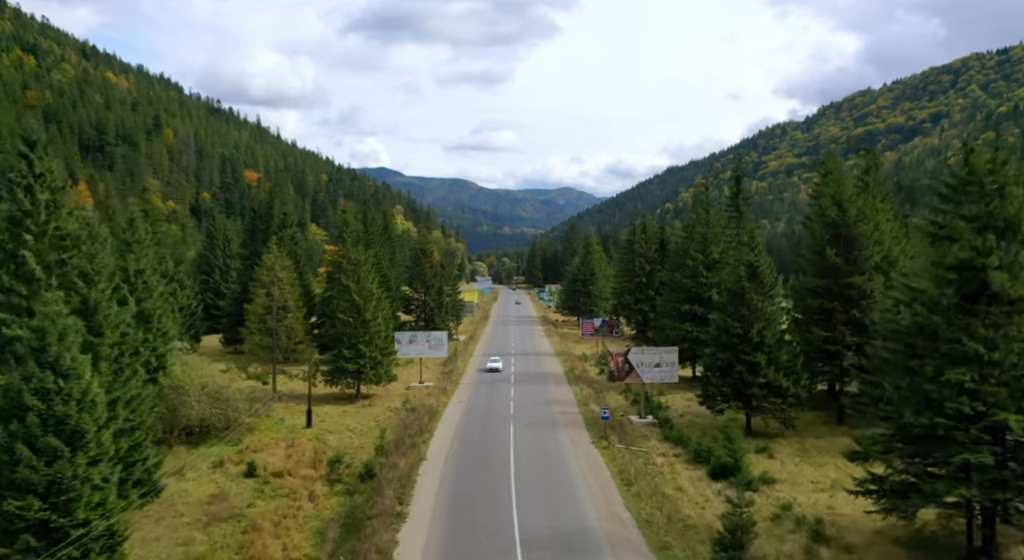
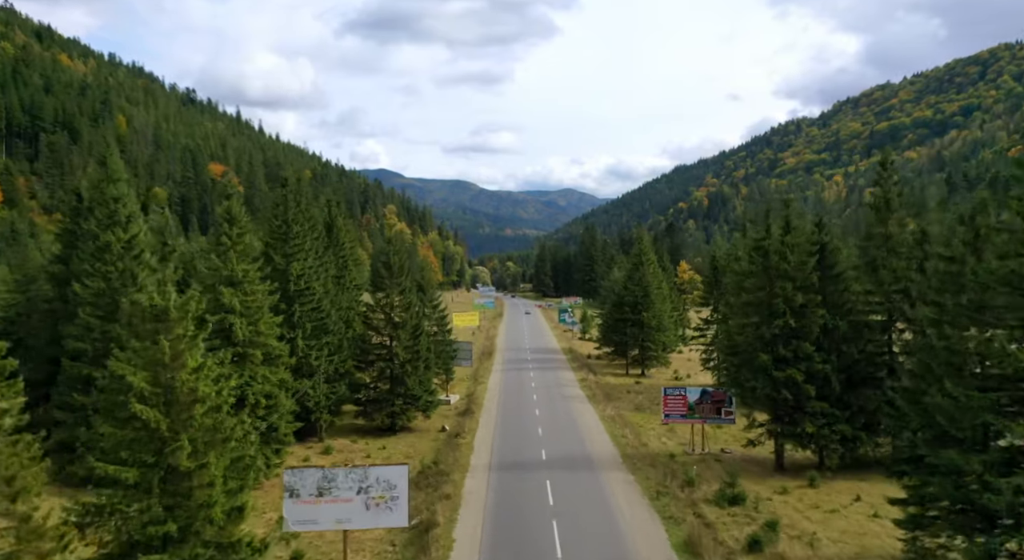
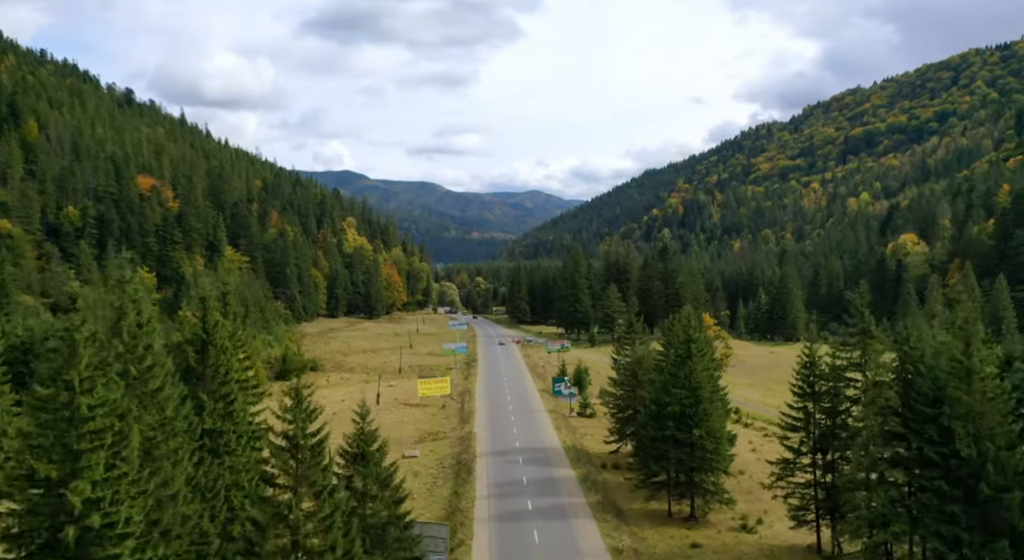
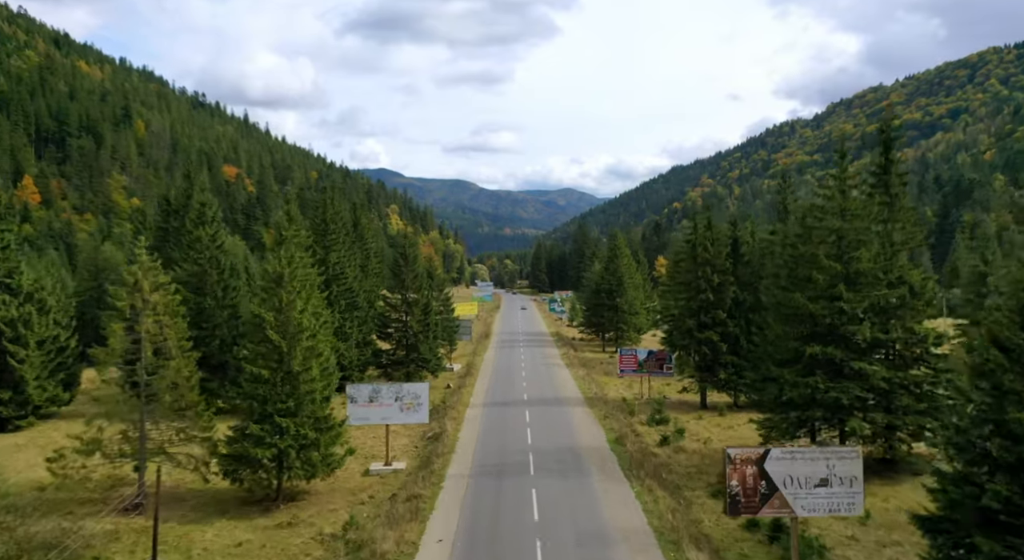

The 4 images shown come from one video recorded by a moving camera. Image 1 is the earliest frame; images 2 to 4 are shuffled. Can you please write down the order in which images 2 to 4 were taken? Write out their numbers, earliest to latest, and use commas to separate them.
4, 2, 3
